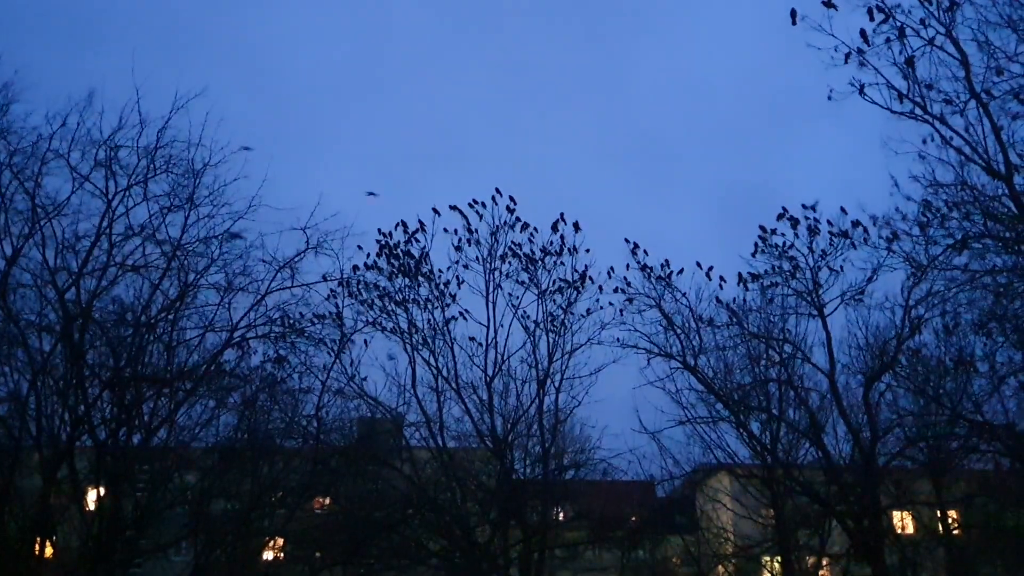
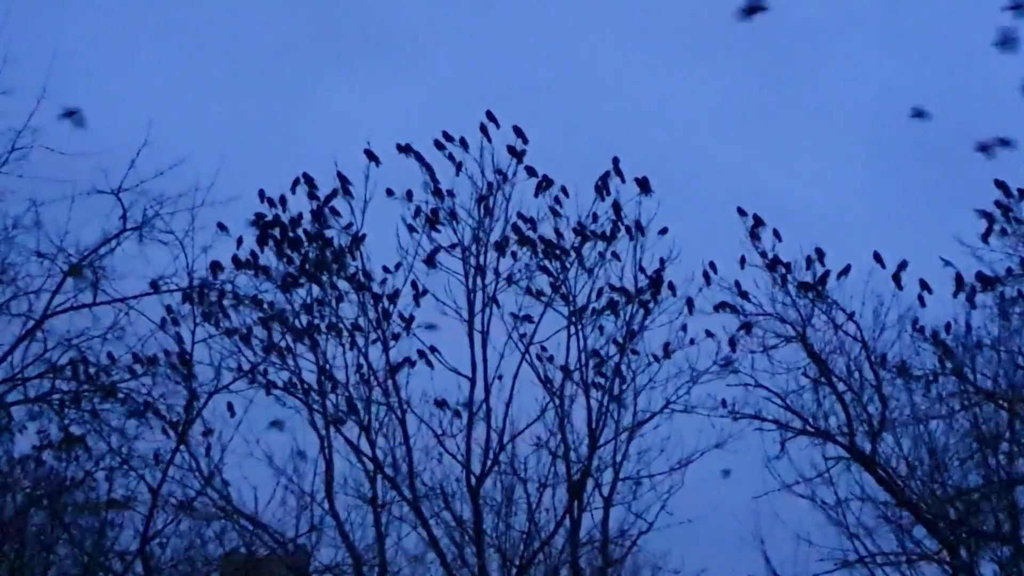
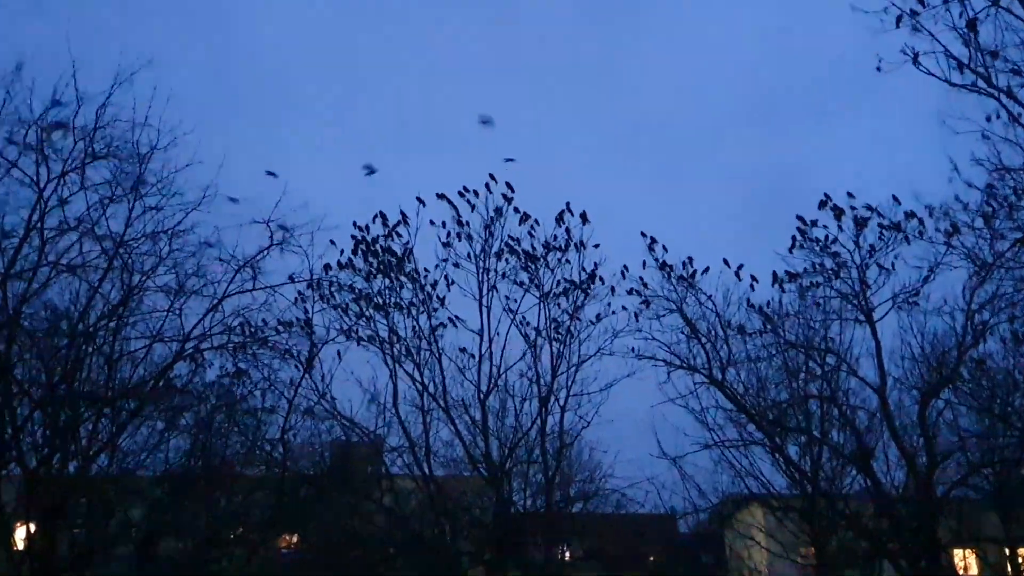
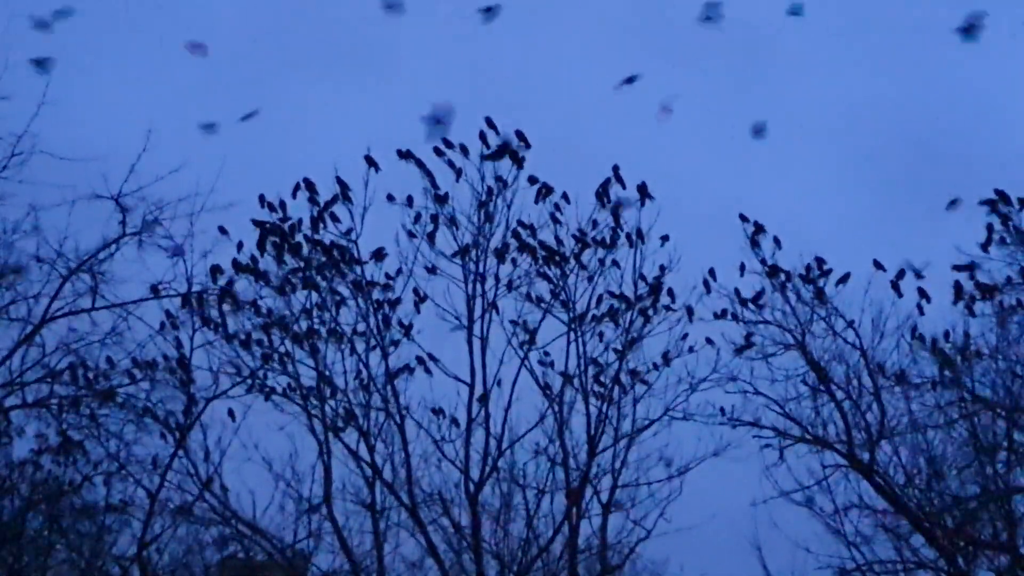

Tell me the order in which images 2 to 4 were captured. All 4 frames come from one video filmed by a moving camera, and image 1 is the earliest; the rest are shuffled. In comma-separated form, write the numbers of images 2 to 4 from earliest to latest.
3, 2, 4
